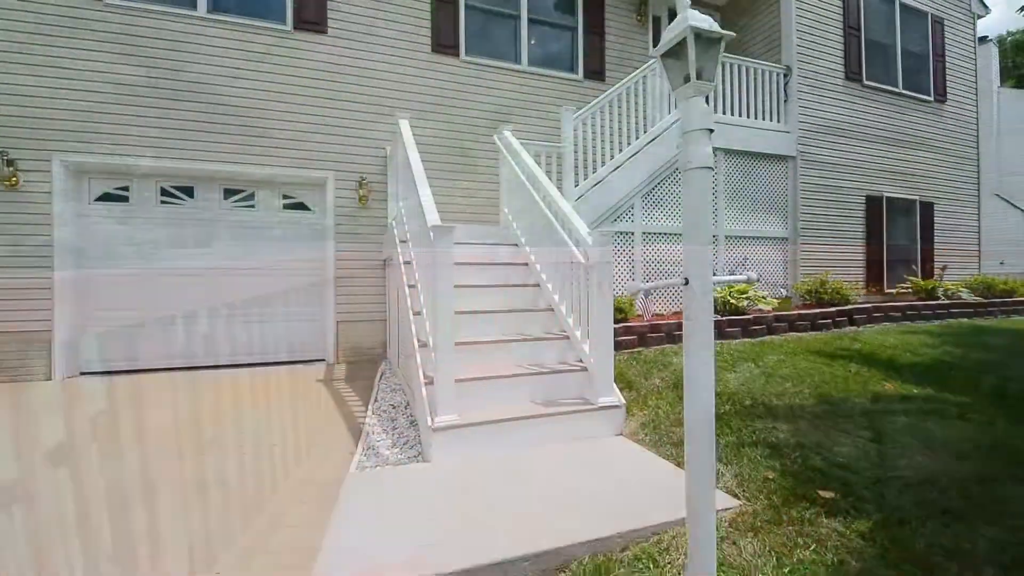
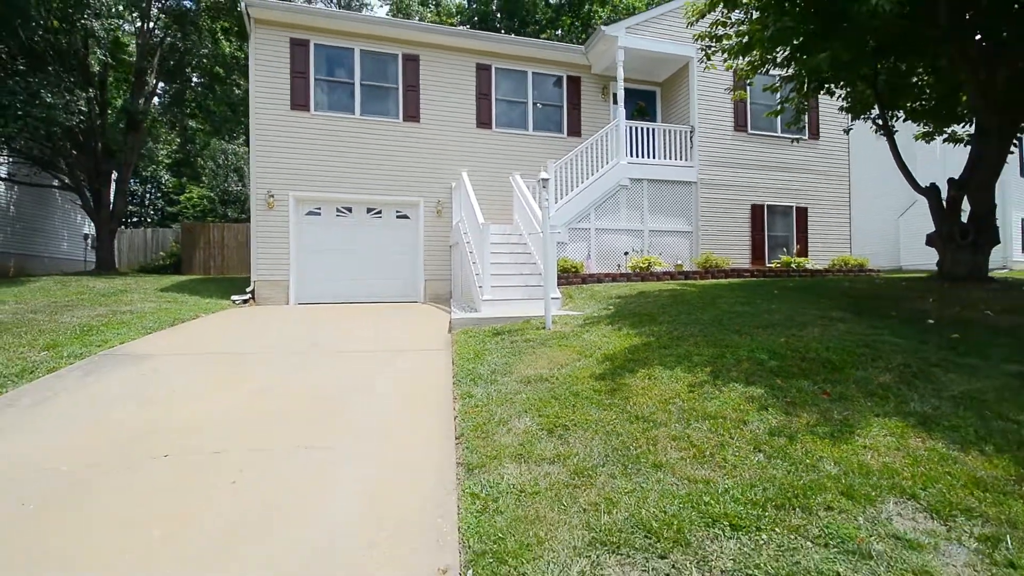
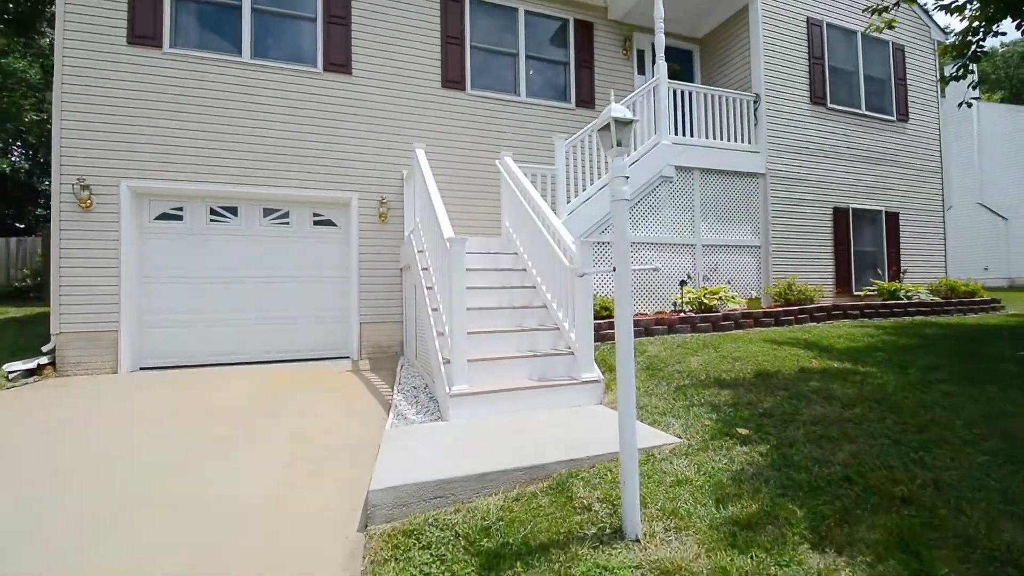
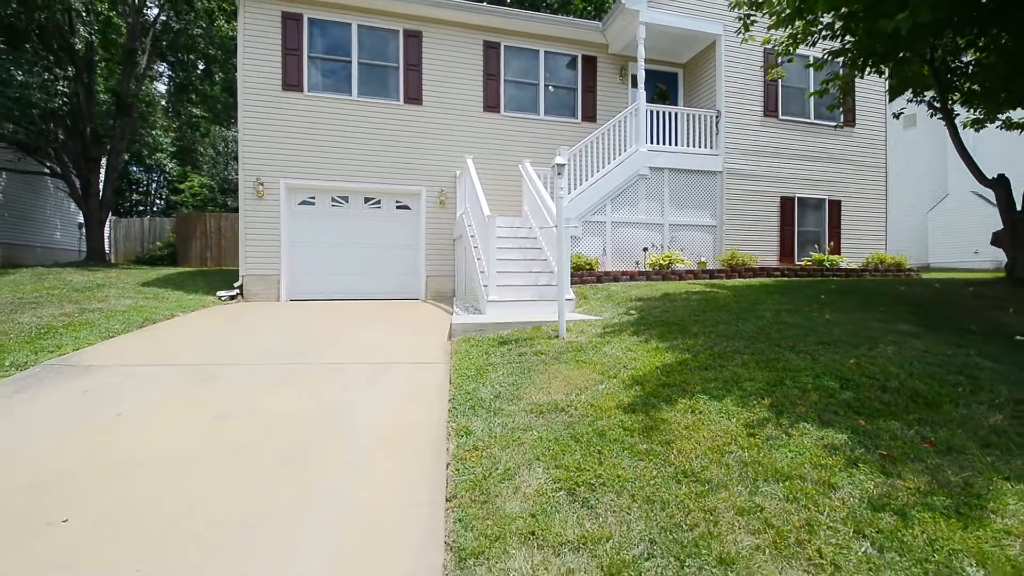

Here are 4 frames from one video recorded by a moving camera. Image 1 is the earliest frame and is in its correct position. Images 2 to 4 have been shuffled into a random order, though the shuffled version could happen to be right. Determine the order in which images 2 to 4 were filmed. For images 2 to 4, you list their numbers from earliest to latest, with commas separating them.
3, 4, 2
